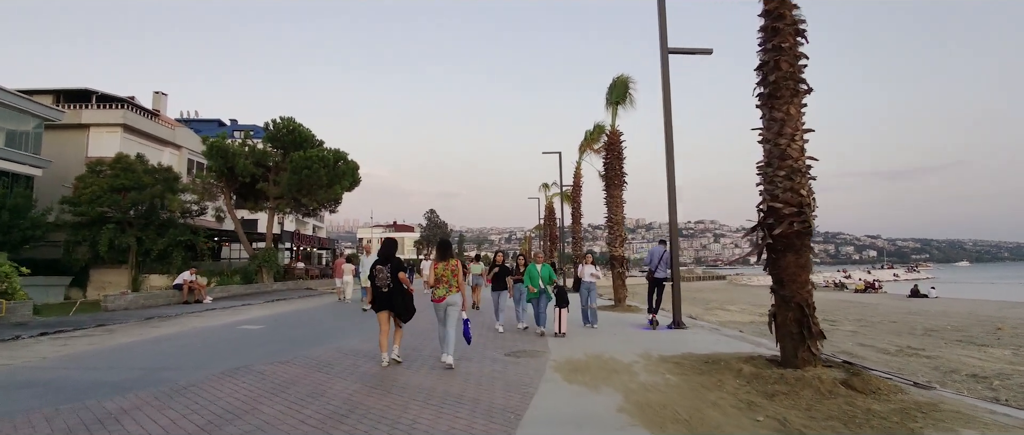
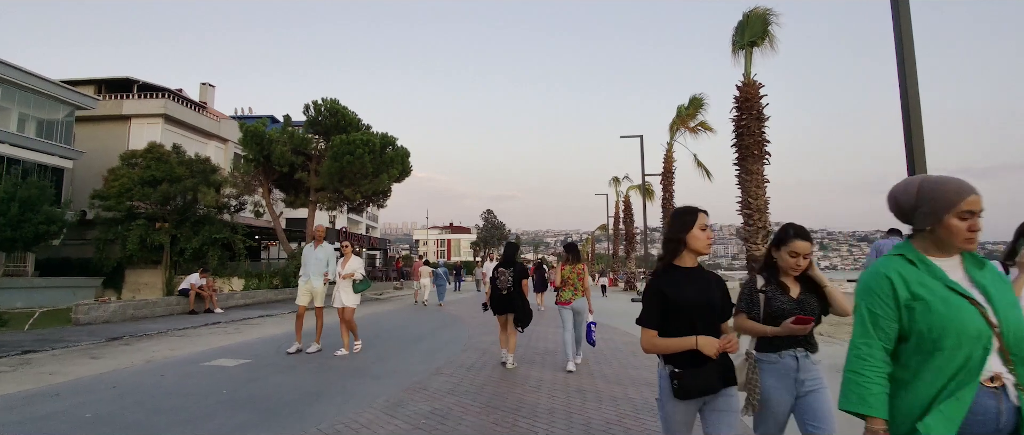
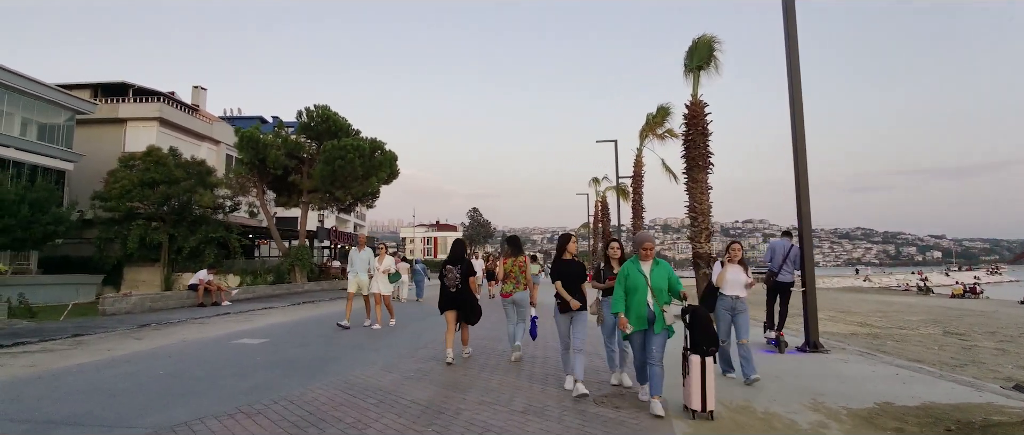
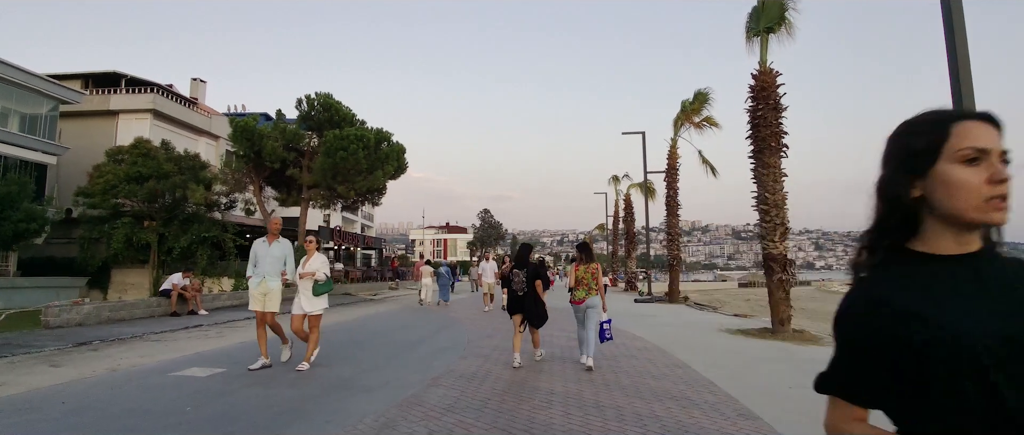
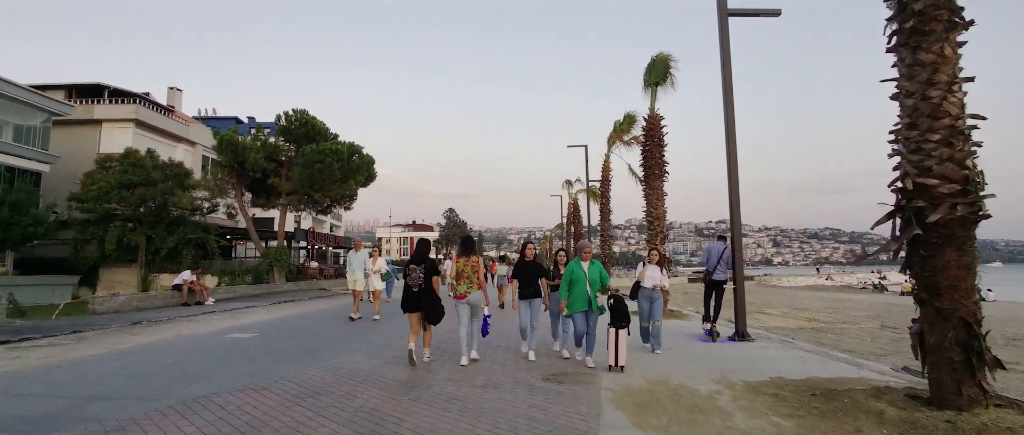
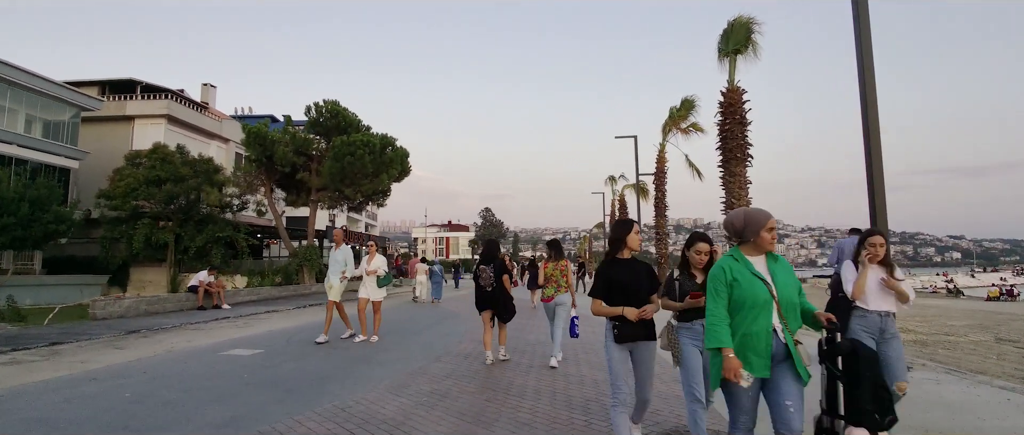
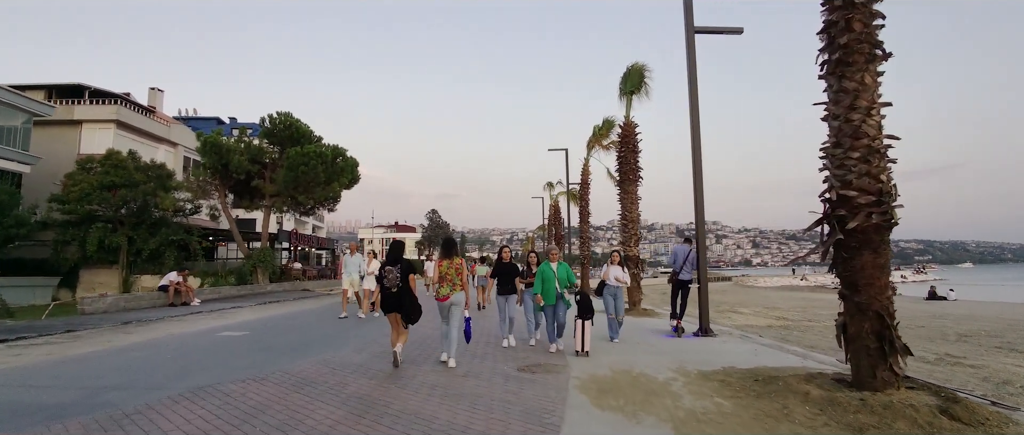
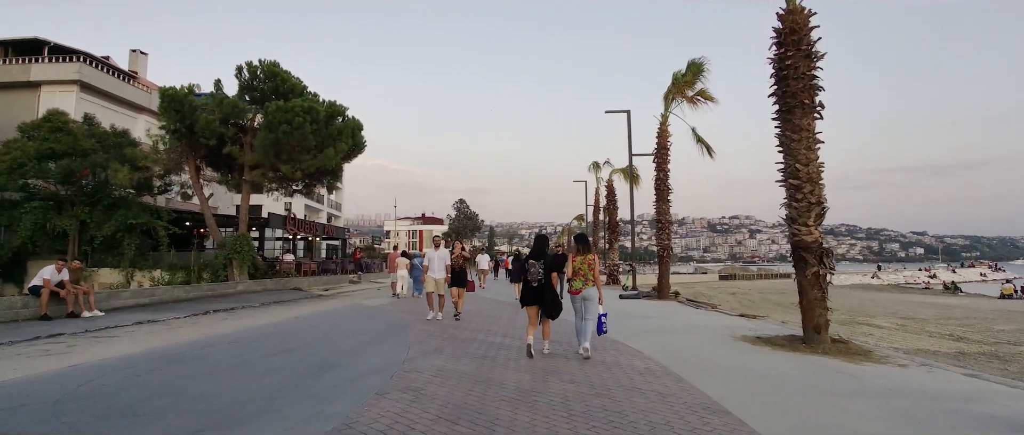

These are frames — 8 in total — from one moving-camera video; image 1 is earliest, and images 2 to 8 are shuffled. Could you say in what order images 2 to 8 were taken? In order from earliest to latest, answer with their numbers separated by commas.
7, 5, 3, 6, 2, 4, 8
